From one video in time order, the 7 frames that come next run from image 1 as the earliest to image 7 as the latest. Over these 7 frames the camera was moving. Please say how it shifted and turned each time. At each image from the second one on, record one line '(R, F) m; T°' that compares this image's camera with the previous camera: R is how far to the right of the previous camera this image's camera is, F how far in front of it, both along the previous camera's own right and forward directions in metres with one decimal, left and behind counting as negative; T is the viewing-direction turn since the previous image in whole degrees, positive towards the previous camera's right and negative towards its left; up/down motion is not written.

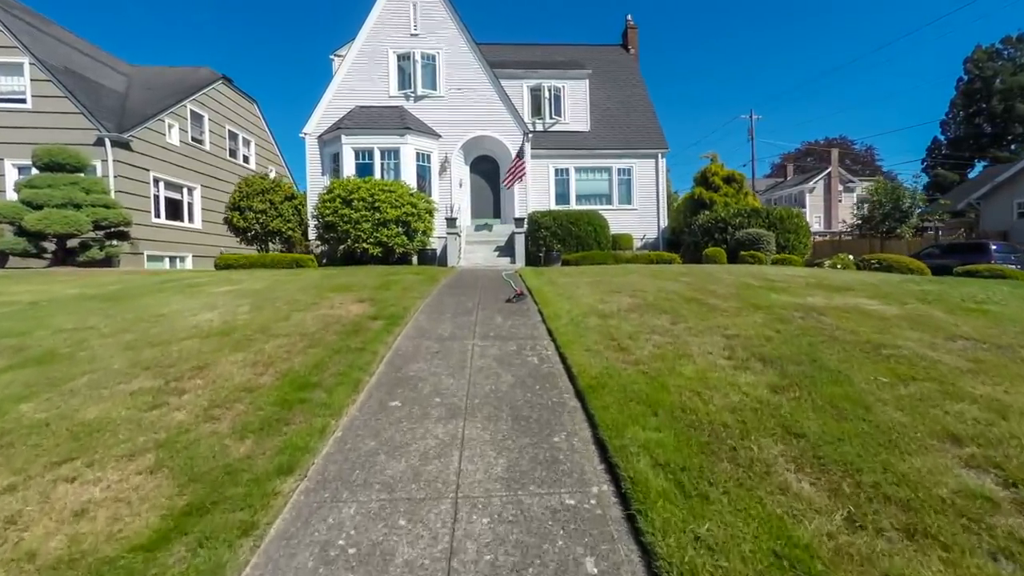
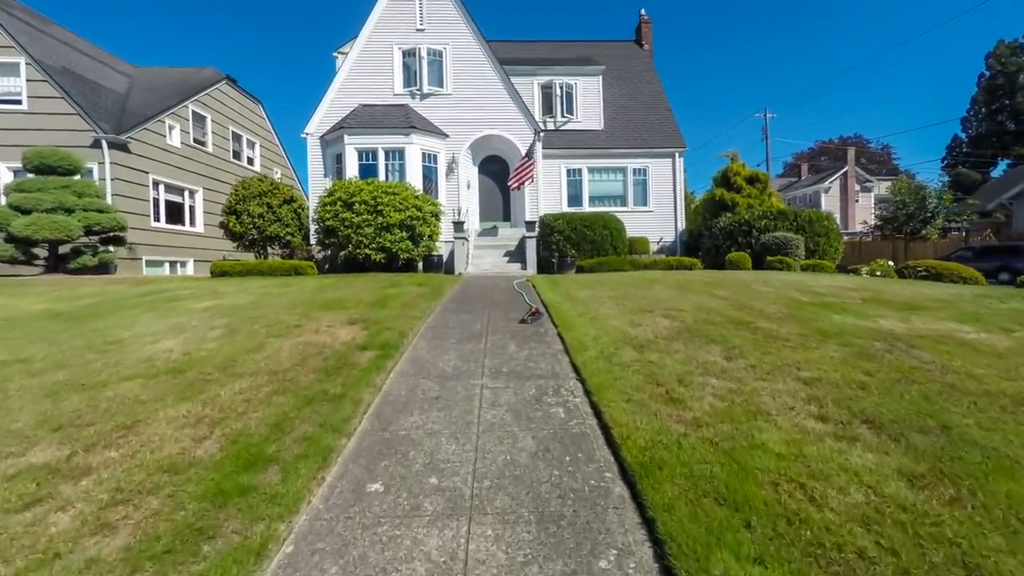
(-0.1, +1.0) m; -1°
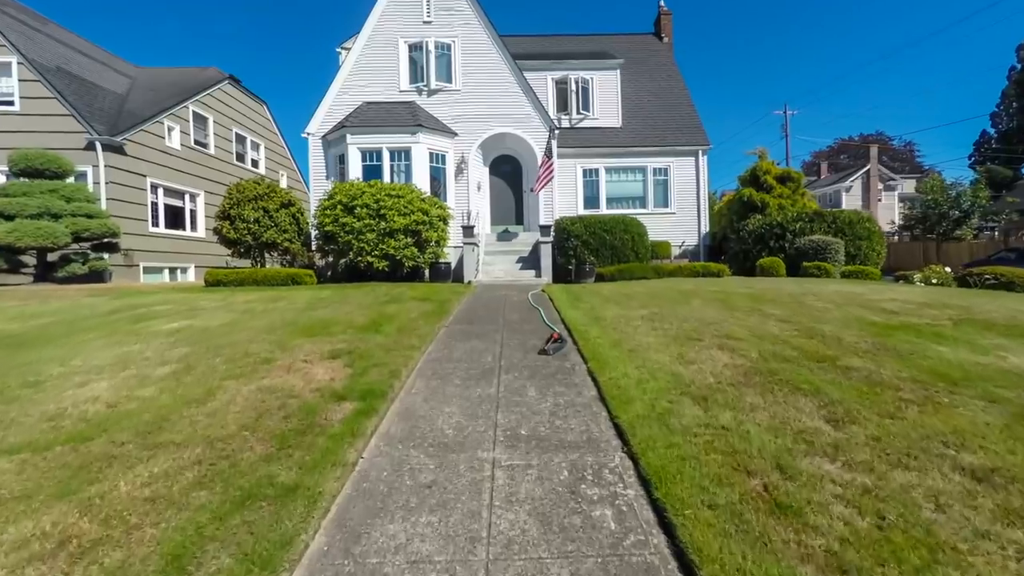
(-0.1, +1.1) m; -1°
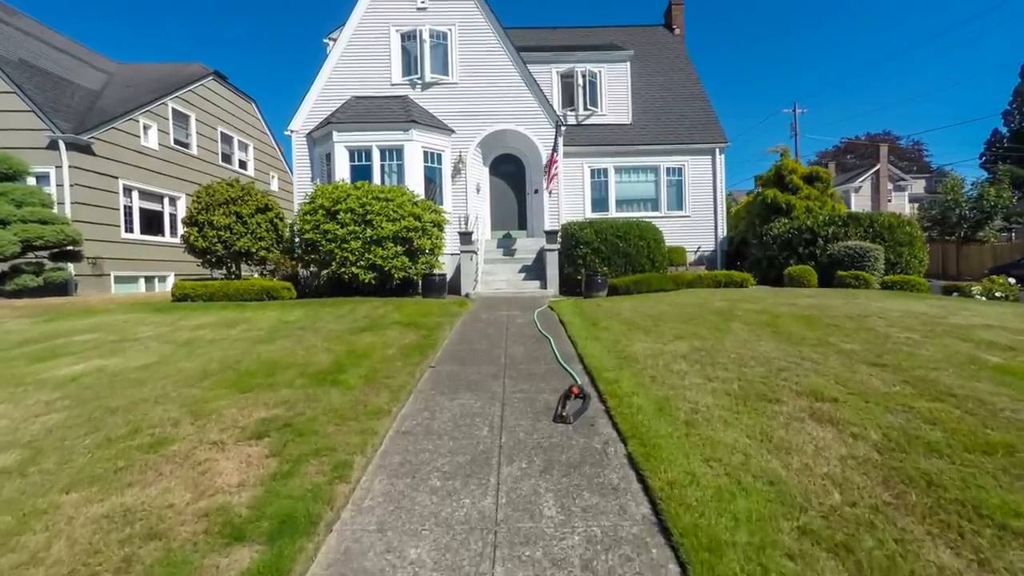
(0.0, +1.5) m; 0°
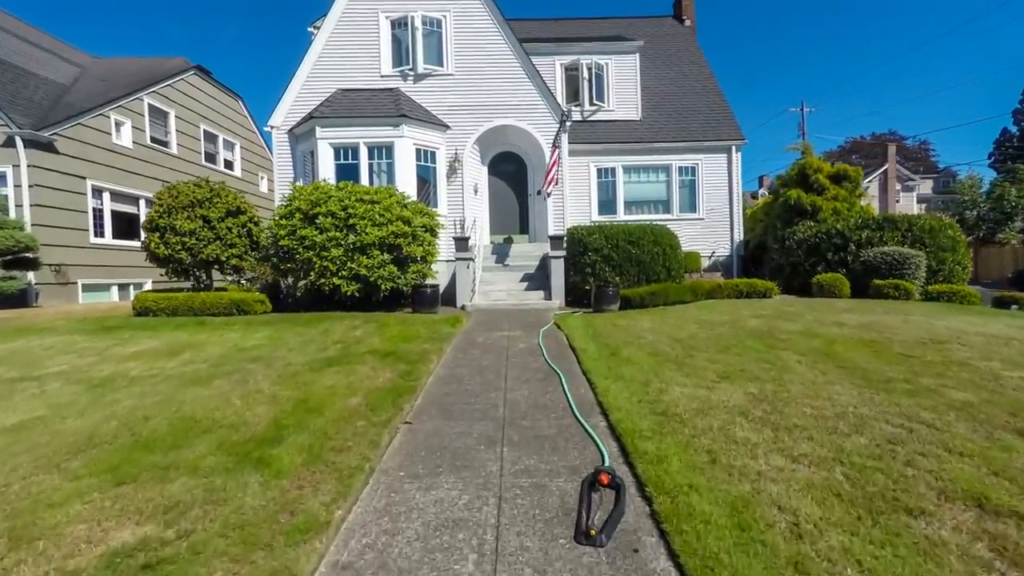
(0.0, +1.3) m; 0°
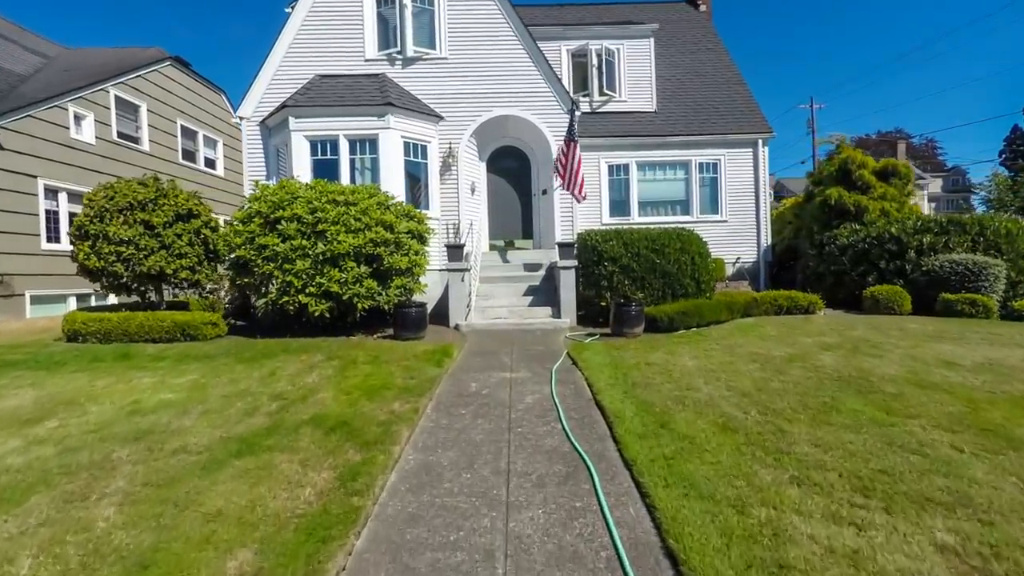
(0.0, +1.9) m; 0°
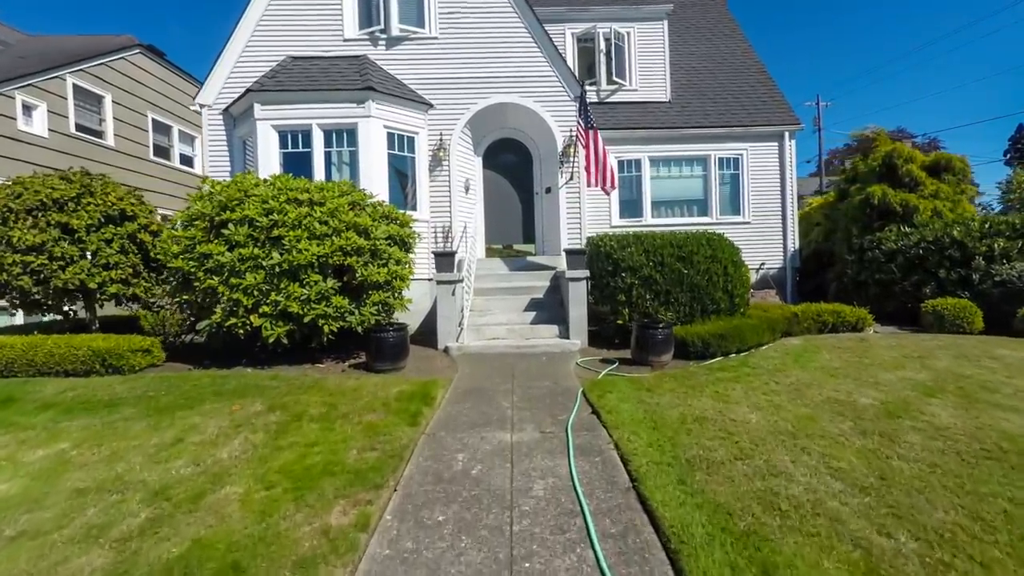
(0.0, +1.7) m; 0°
